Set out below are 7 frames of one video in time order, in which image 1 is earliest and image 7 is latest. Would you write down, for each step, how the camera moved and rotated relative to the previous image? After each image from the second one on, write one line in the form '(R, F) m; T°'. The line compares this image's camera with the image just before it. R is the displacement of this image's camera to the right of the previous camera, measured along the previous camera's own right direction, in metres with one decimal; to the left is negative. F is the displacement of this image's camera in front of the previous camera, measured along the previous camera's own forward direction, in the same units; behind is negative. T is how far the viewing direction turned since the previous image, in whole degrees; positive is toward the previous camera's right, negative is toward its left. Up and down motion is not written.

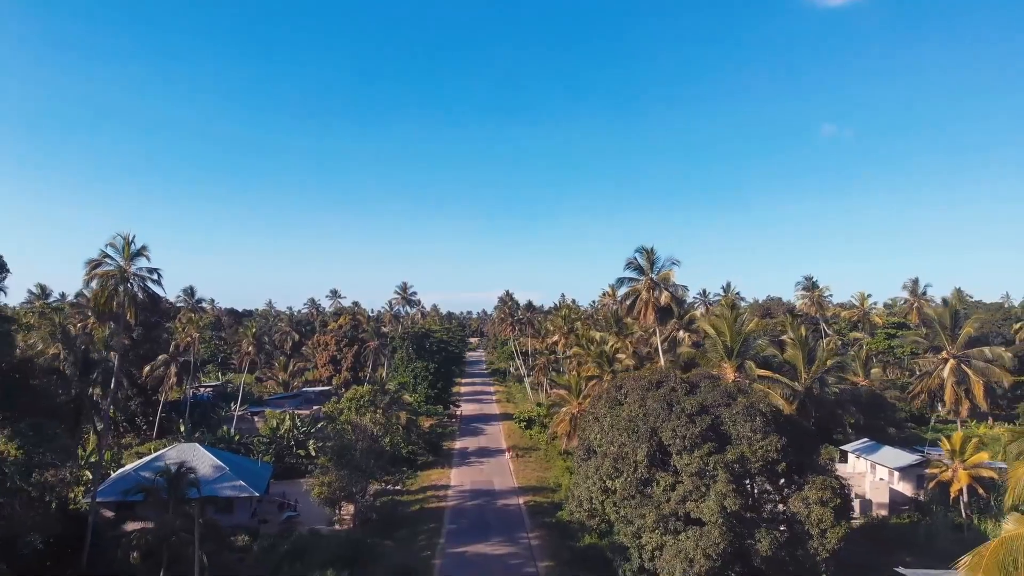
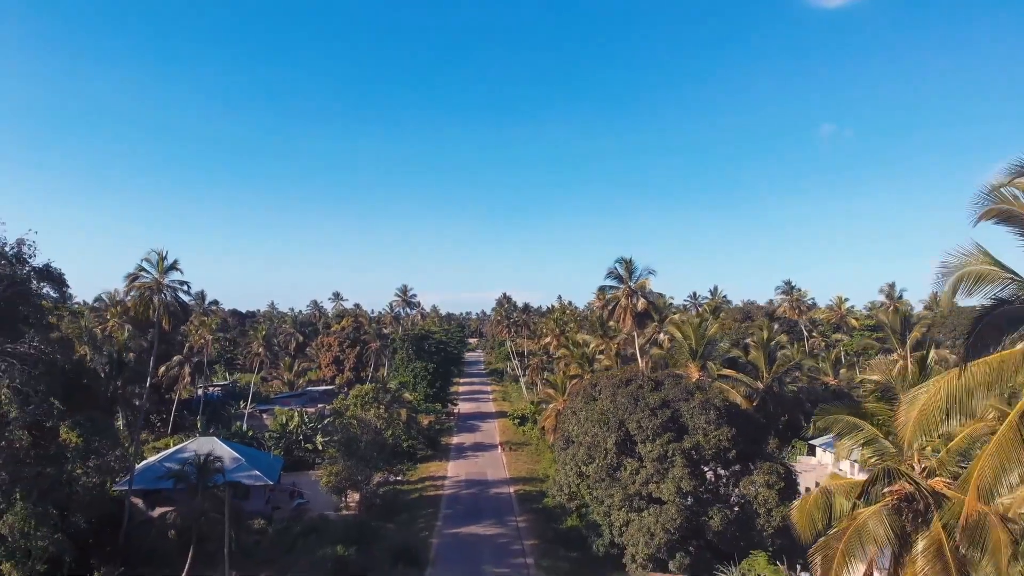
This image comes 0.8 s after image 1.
(+0.4, -2.4) m; 0°
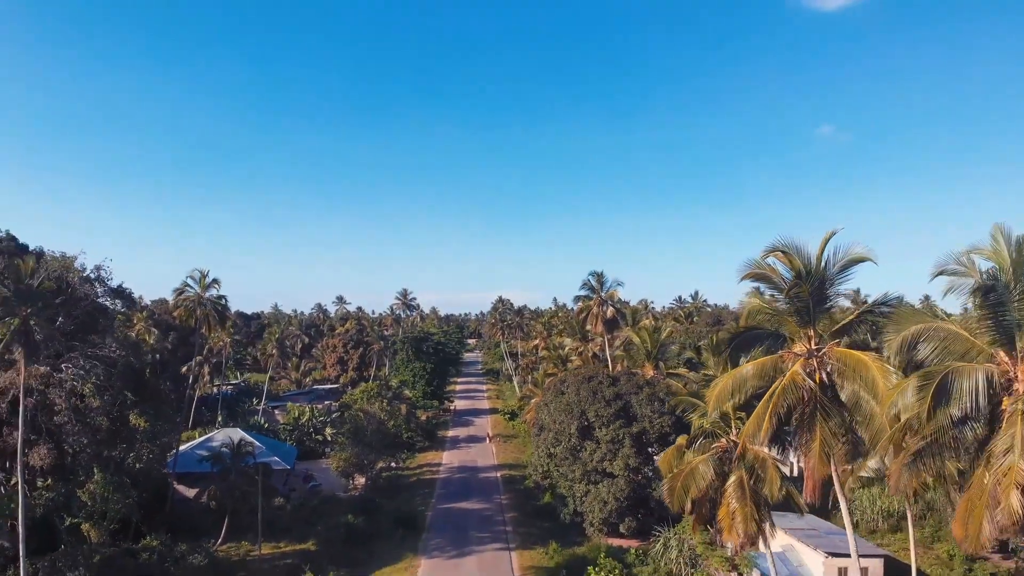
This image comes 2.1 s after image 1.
(+0.8, -4.0) m; 0°
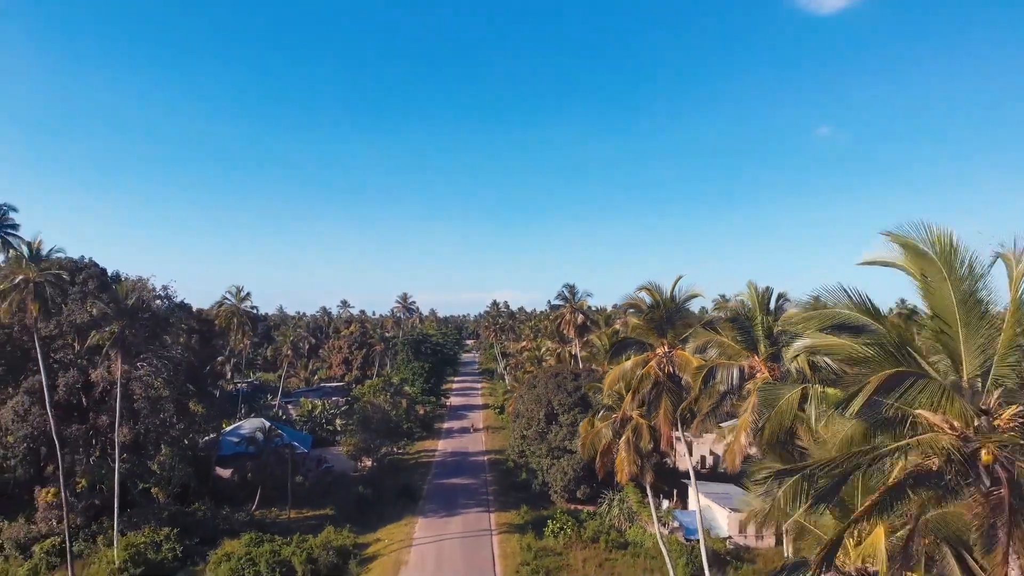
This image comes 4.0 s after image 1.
(+1.0, -5.4) m; 0°
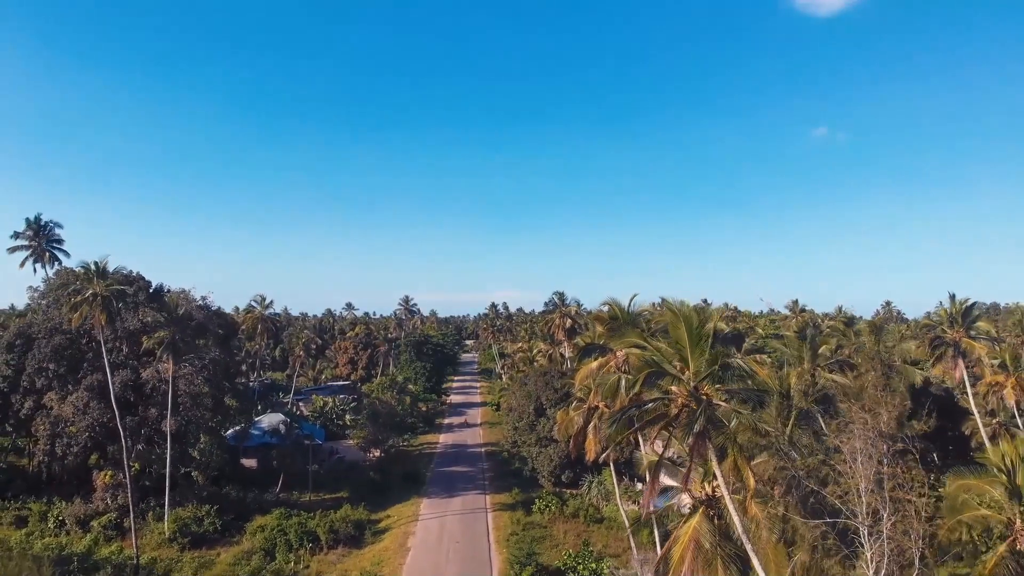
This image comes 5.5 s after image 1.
(+0.4, -3.8) m; 0°
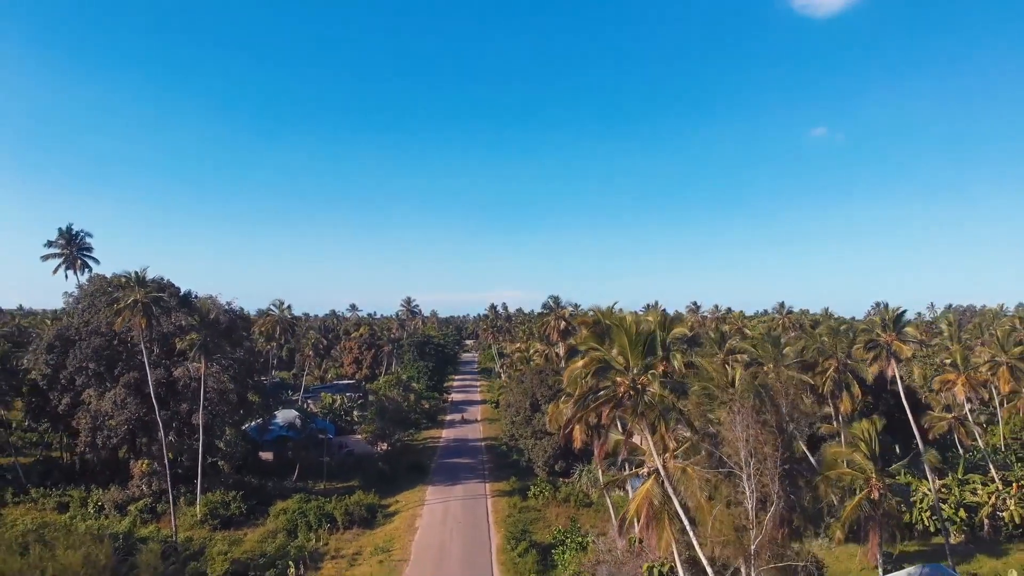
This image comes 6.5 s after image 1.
(+0.1, -2.8) m; 0°
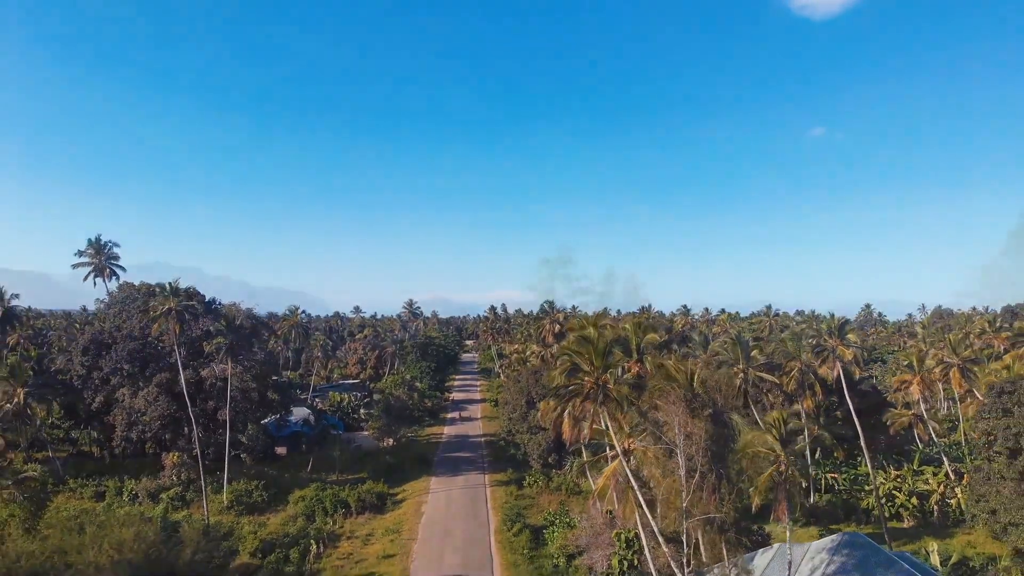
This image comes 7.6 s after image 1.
(+0.2, -3.0) m; 0°
